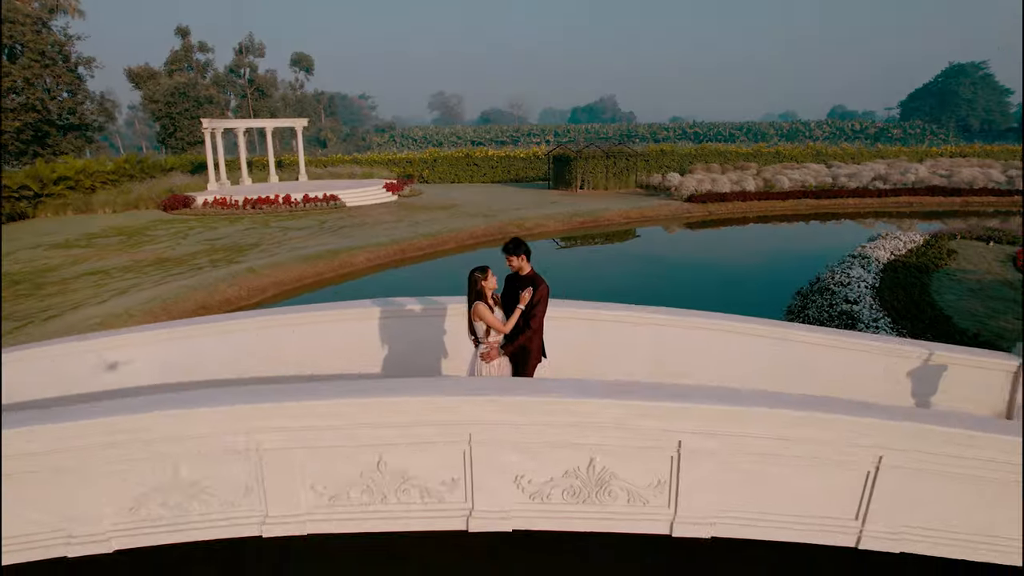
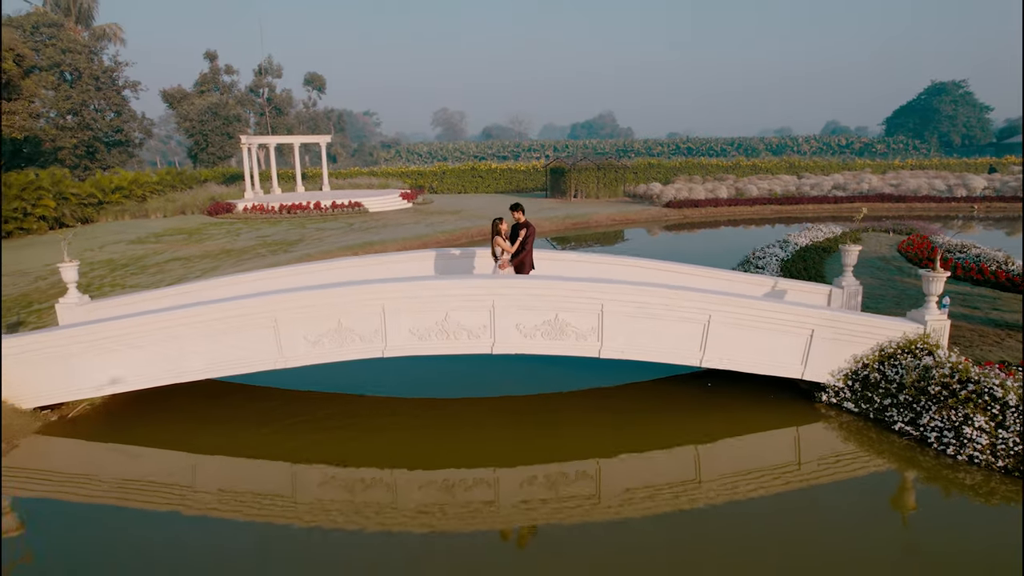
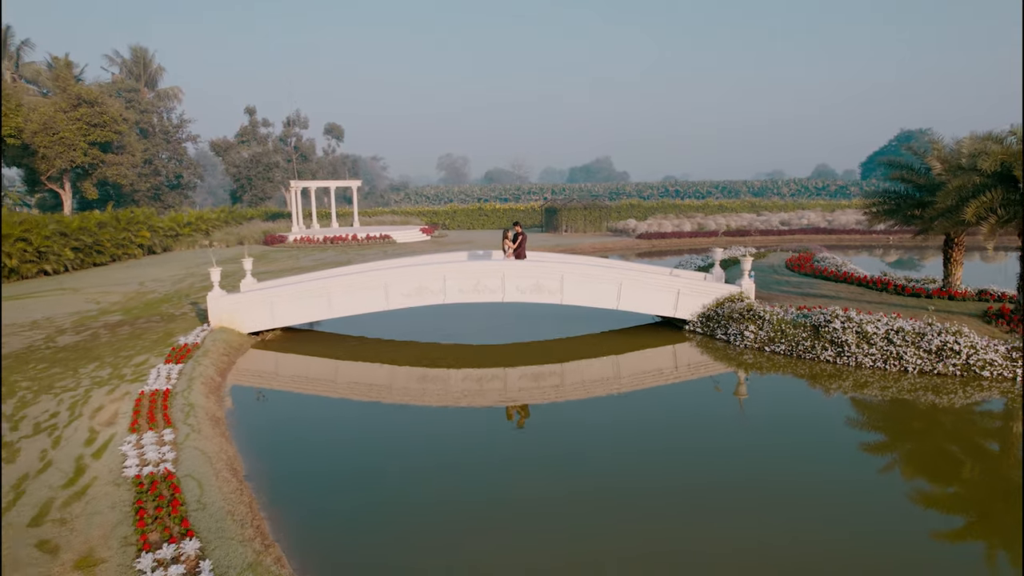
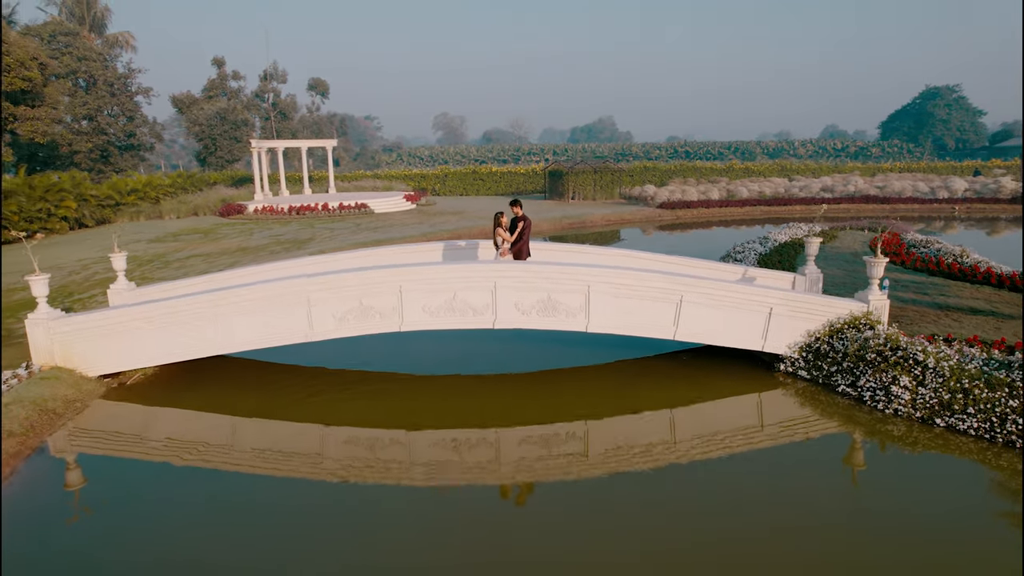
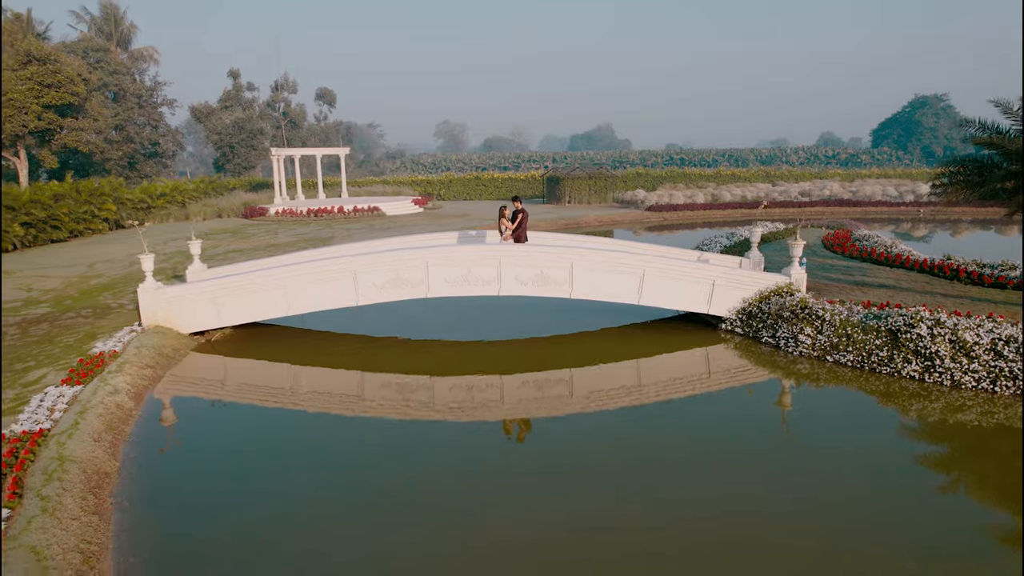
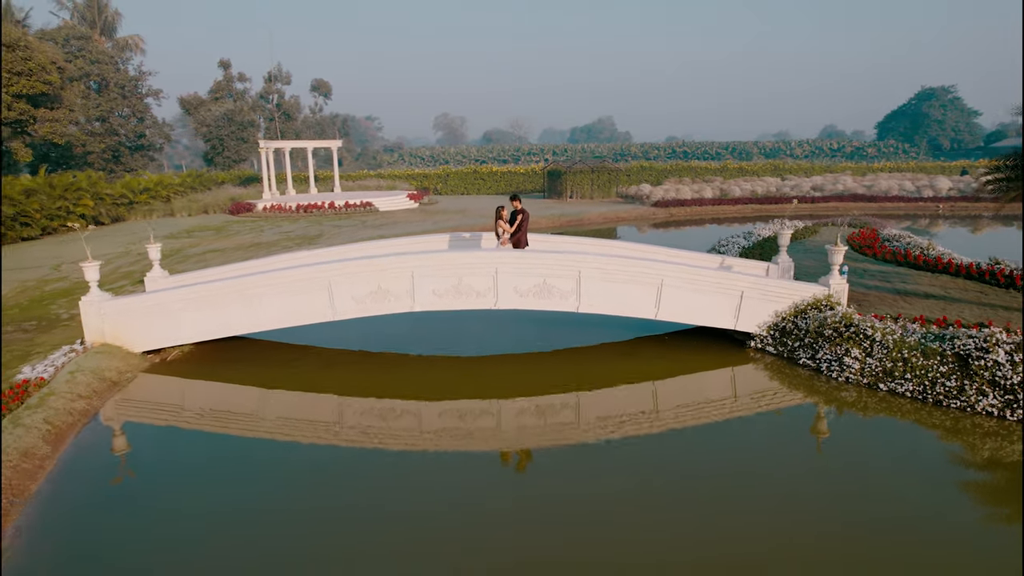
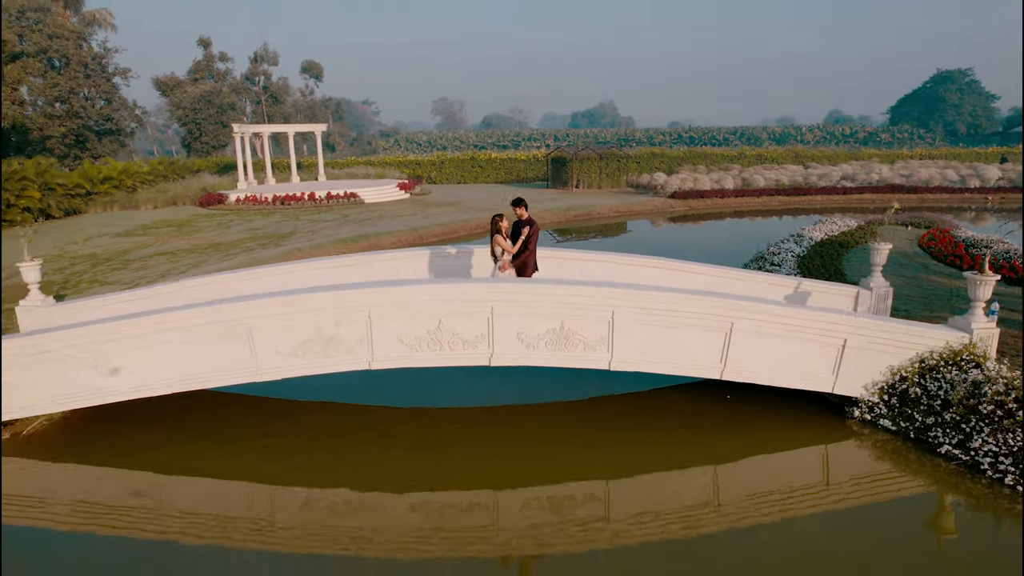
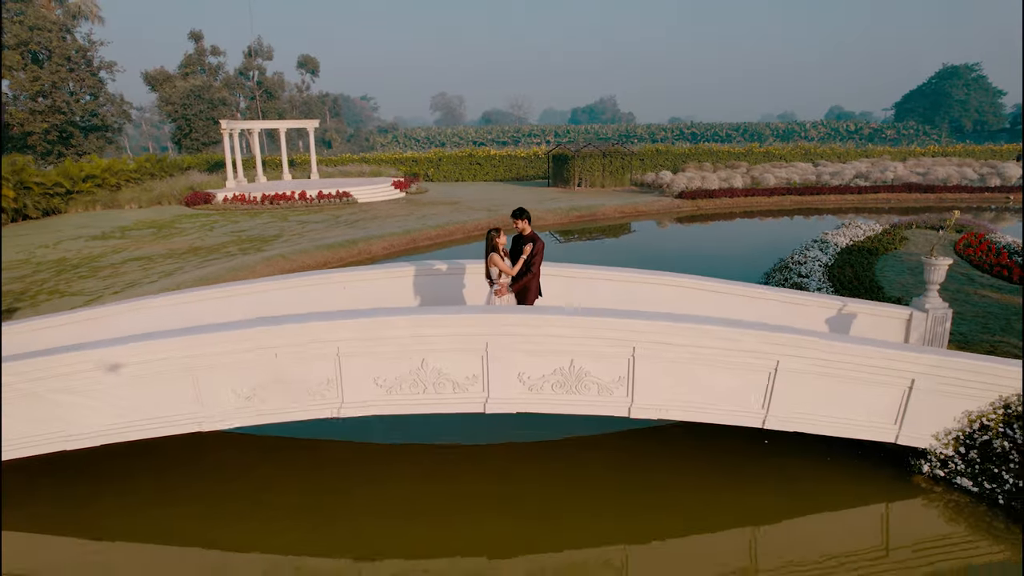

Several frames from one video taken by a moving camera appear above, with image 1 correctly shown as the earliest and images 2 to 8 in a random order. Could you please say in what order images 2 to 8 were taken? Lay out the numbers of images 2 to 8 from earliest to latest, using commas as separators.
8, 7, 2, 4, 6, 5, 3
